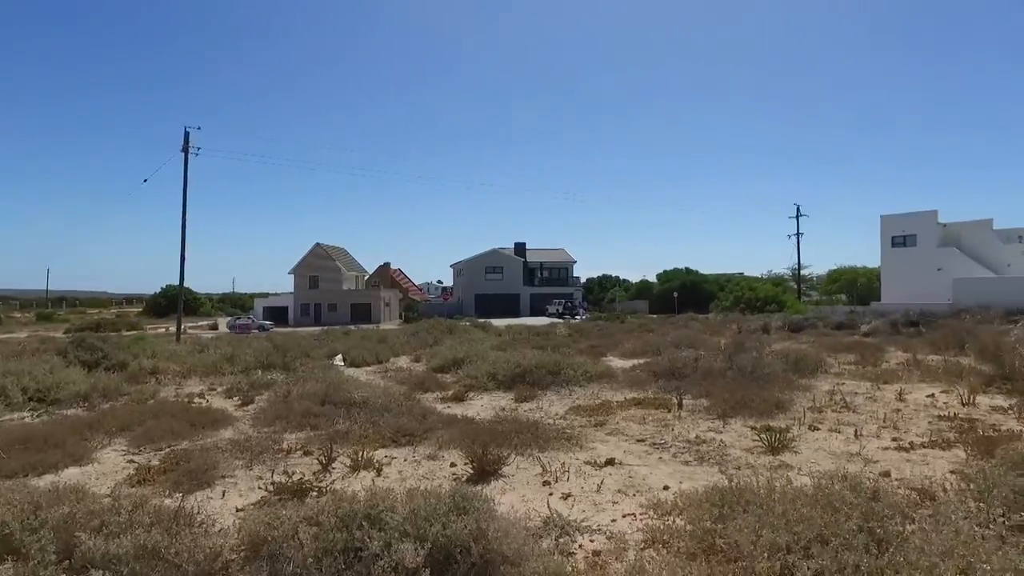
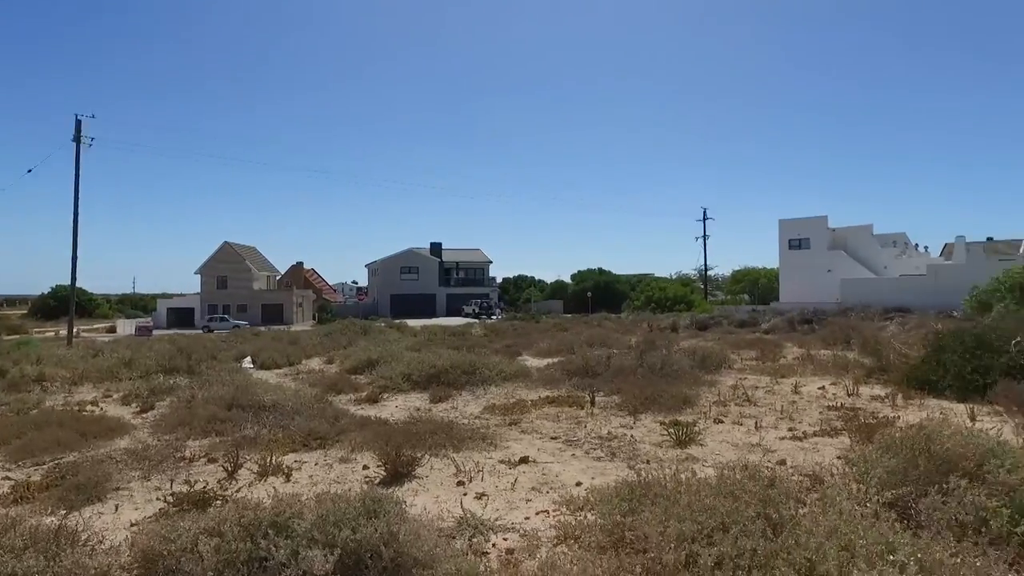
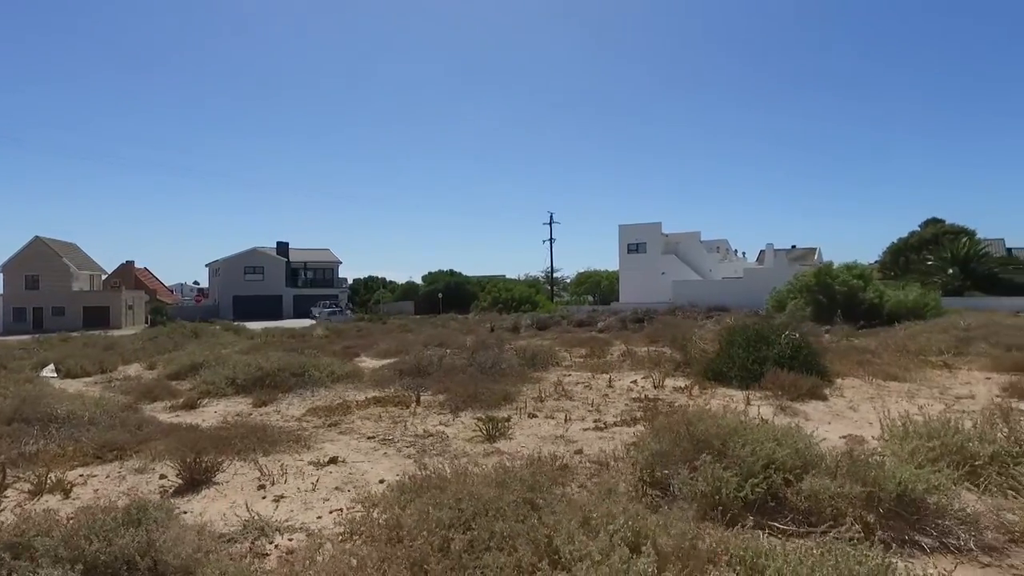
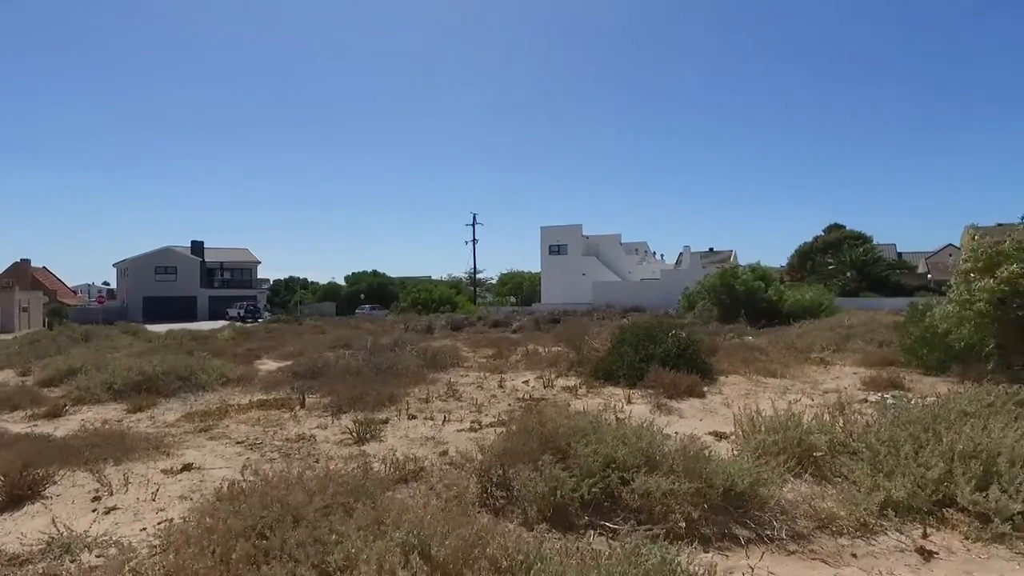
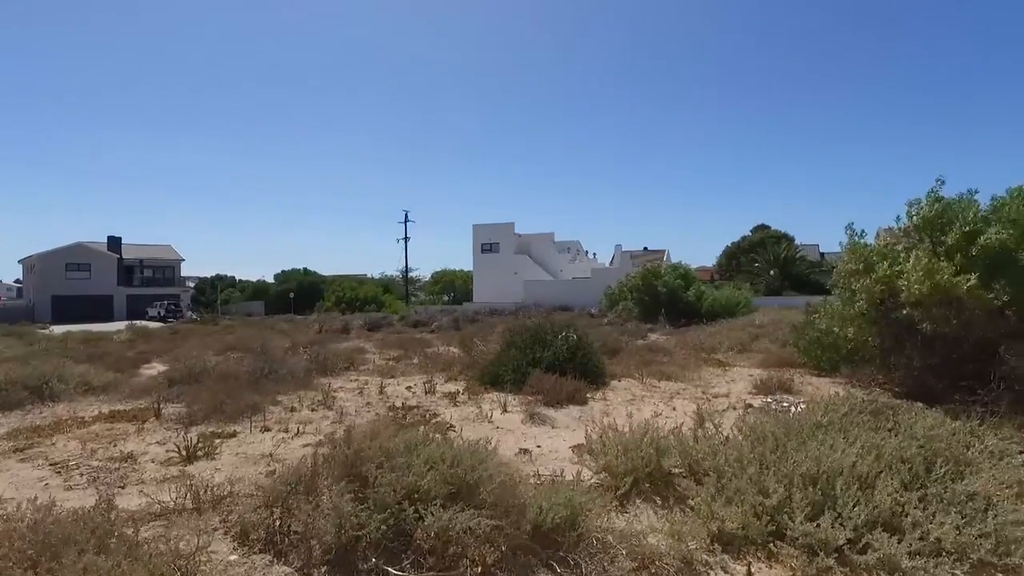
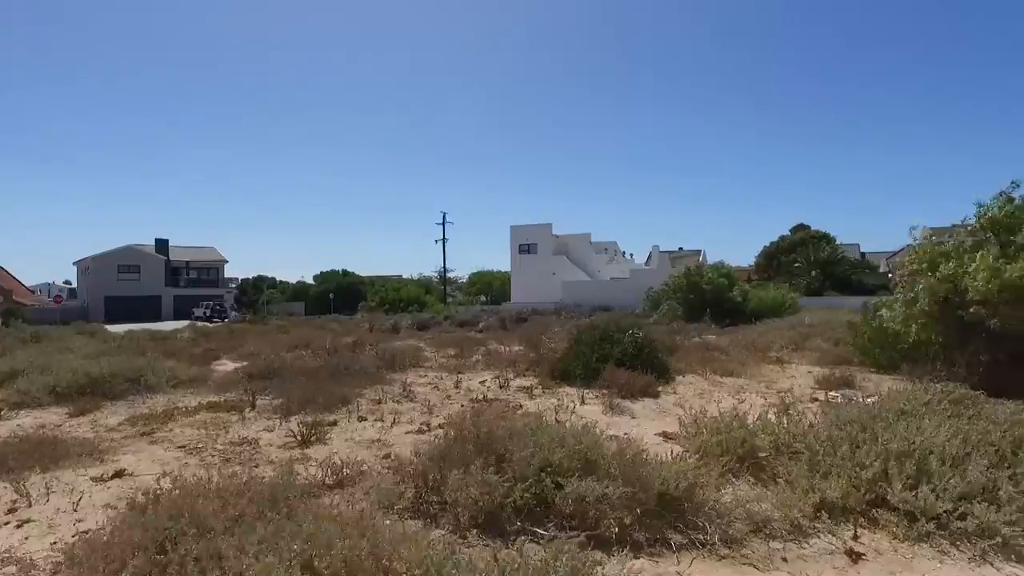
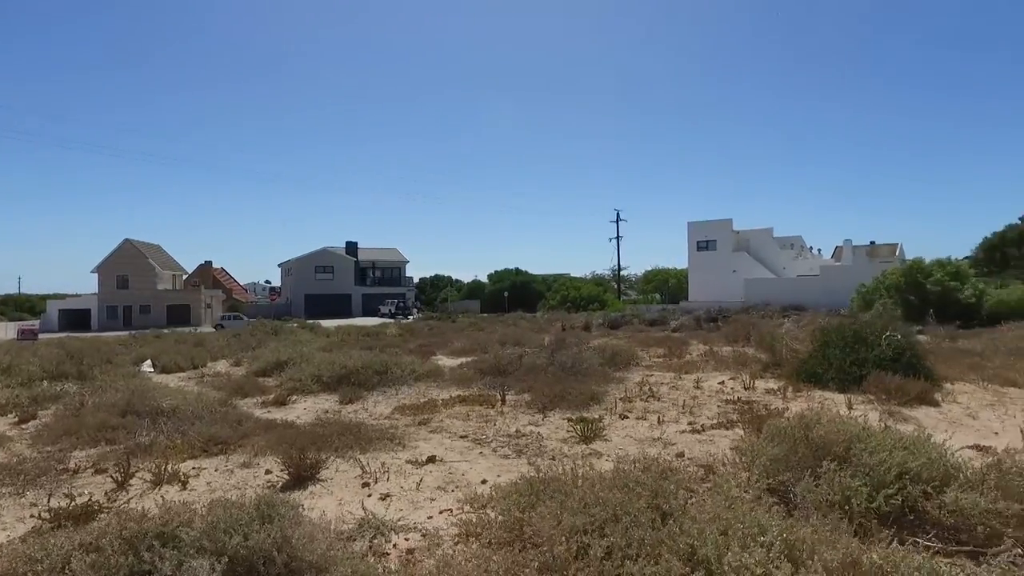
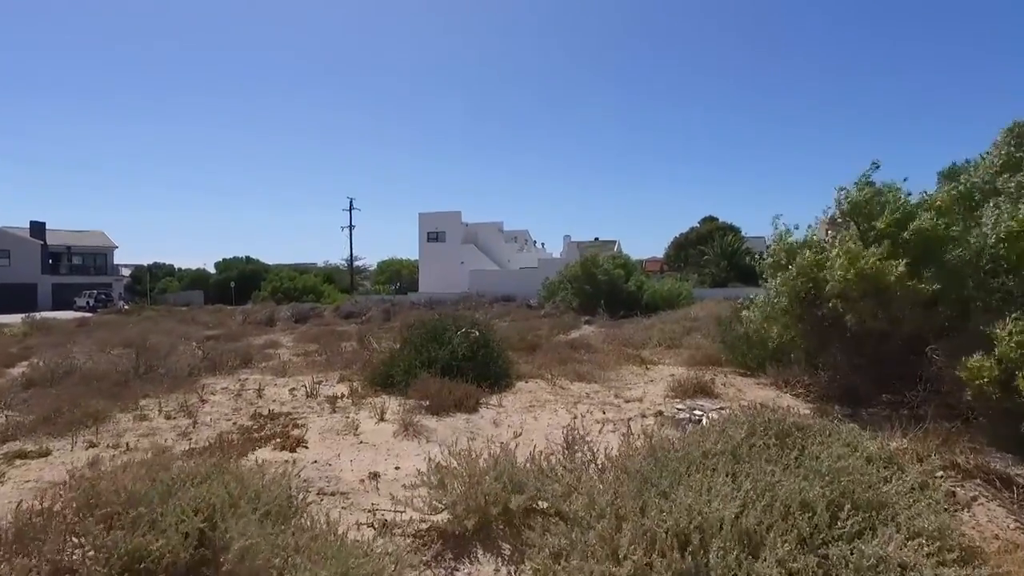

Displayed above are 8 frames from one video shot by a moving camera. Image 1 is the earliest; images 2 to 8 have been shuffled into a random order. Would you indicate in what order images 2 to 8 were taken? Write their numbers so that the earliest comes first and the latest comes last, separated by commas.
2, 7, 3, 4, 6, 5, 8
